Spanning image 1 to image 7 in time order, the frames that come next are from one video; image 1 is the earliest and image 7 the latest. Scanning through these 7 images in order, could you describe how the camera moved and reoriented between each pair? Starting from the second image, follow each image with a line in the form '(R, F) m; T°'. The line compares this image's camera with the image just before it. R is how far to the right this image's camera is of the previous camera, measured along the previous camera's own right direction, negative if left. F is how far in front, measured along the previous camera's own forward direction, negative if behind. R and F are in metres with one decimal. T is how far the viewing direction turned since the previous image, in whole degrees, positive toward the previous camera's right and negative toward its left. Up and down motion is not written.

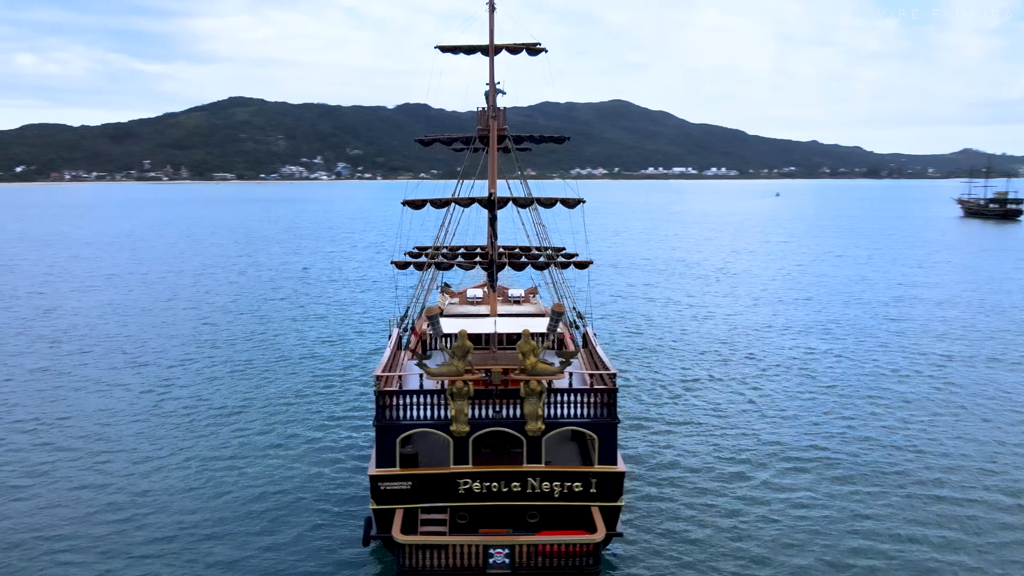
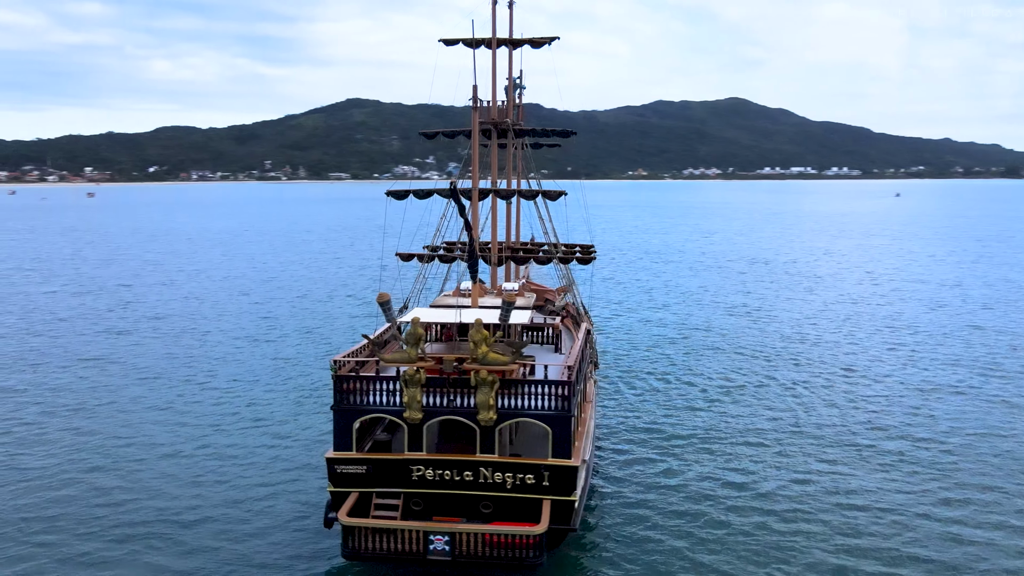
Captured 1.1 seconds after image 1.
(+3.8, +0.1) m; -8°
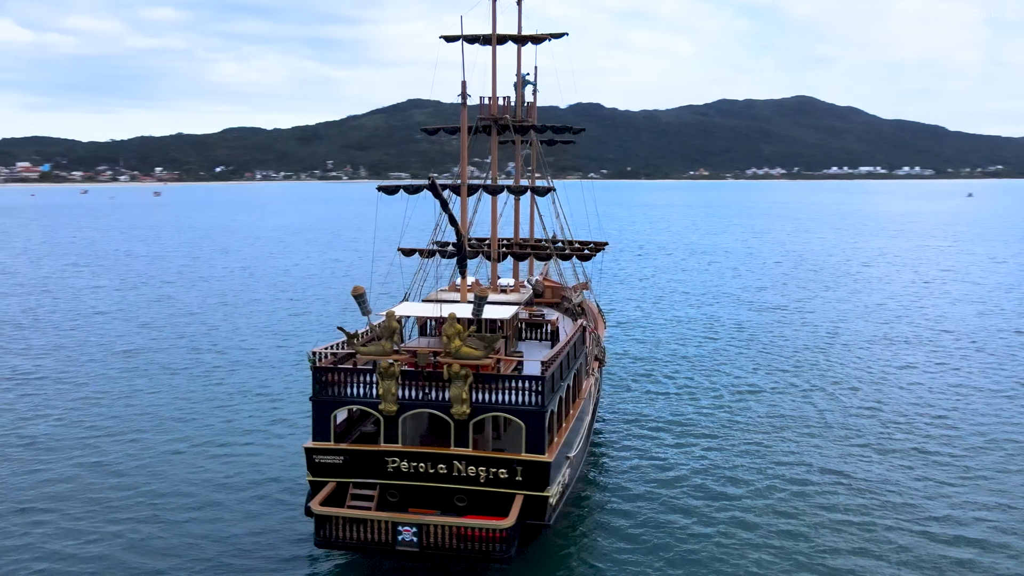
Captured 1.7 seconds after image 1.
(+2.1, 0.0) m; -4°
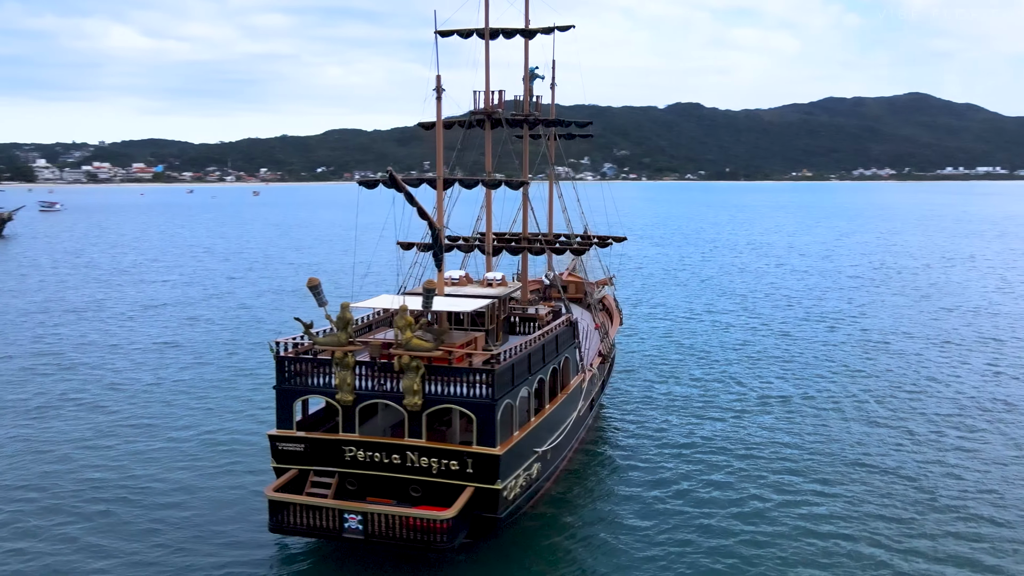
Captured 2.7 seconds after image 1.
(+3.5, +0.2) m; -7°
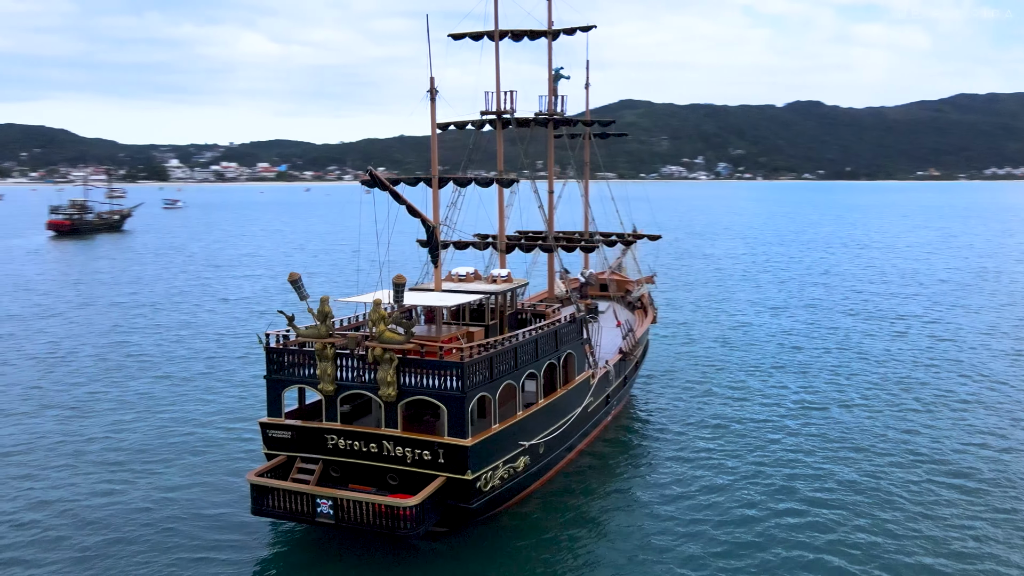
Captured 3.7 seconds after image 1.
(+3.6, -0.1) m; -8°
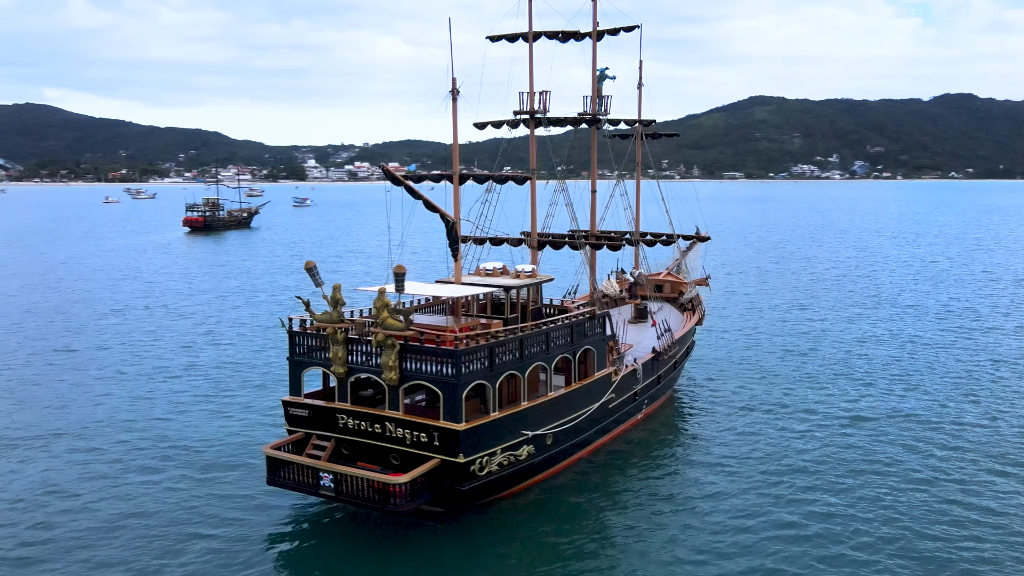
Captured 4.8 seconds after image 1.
(+3.5, -0.8) m; -9°
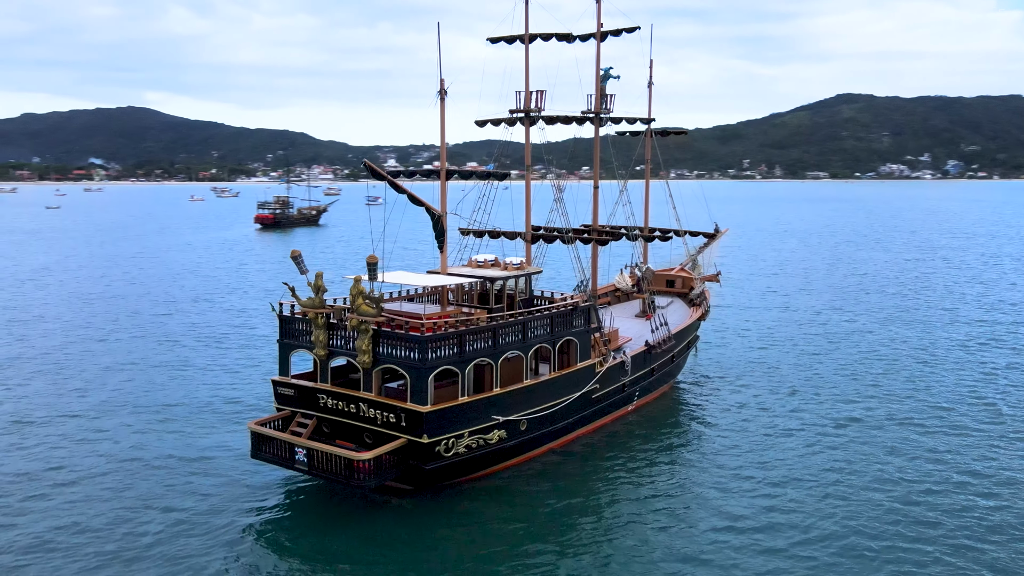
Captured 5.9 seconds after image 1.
(+3.2, -0.8) m; -5°
